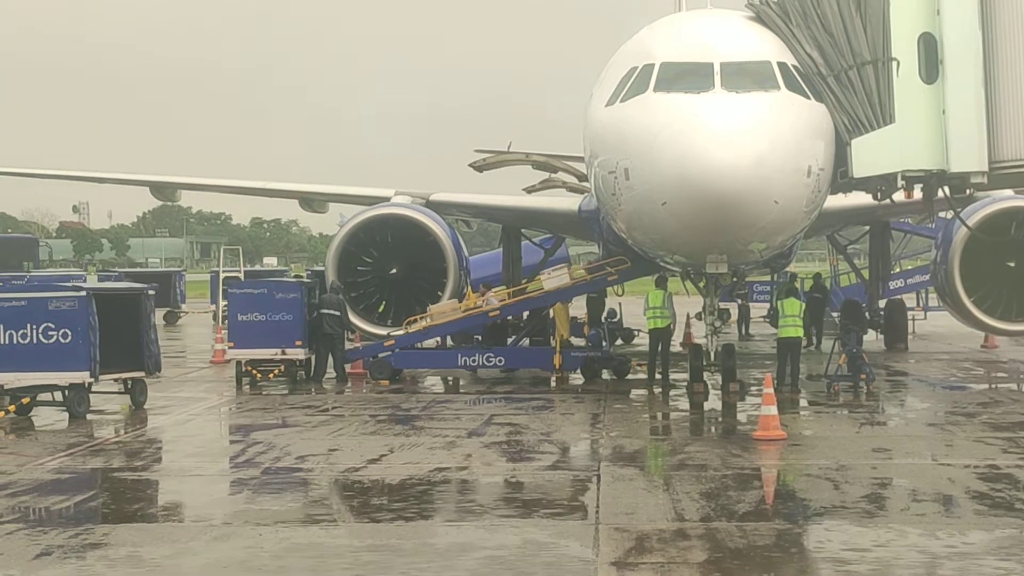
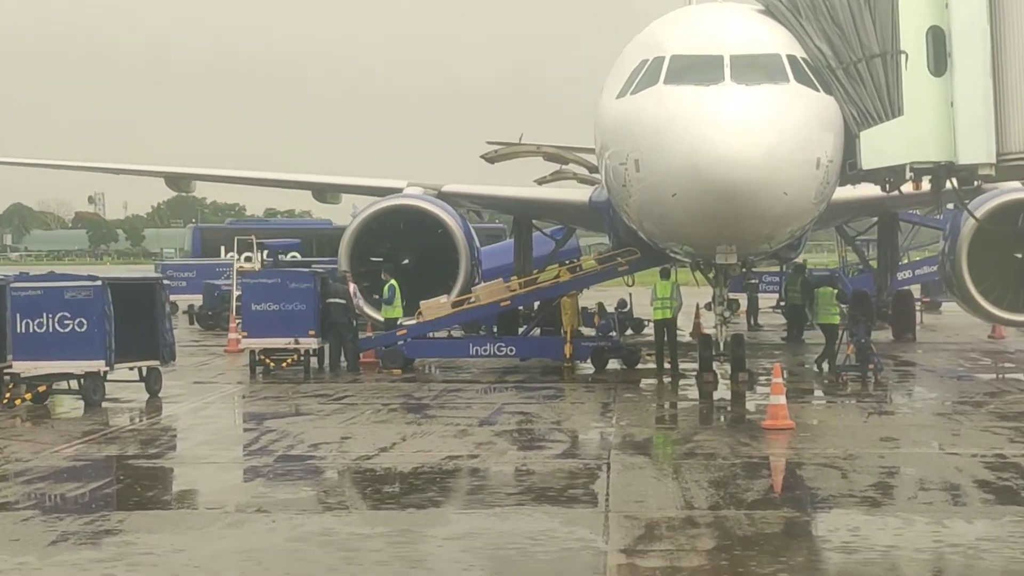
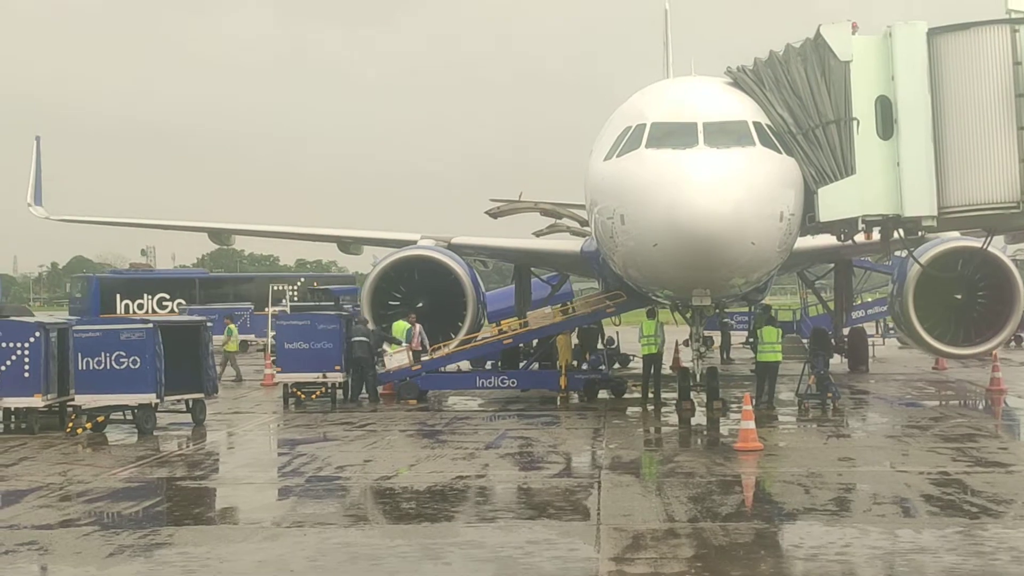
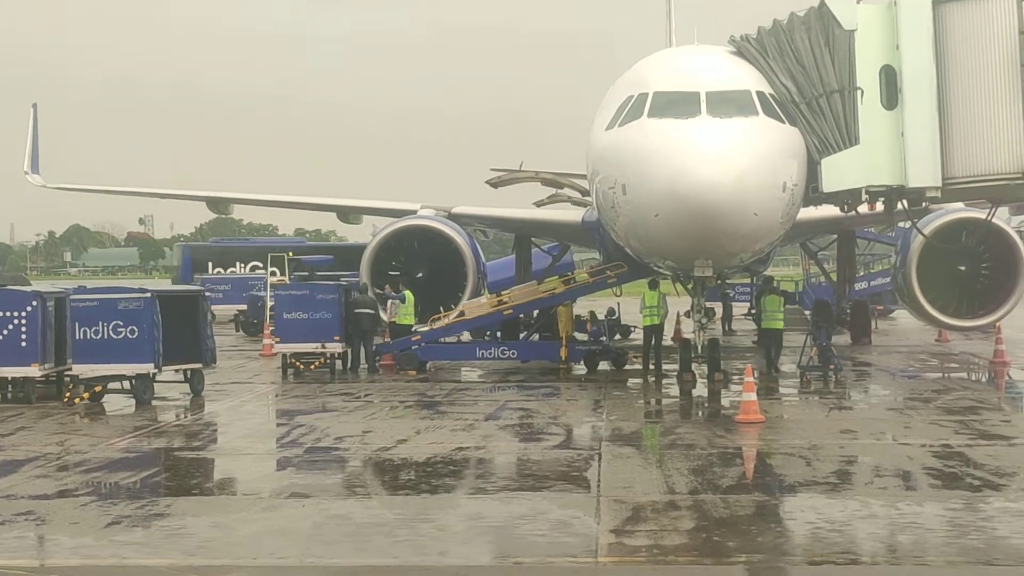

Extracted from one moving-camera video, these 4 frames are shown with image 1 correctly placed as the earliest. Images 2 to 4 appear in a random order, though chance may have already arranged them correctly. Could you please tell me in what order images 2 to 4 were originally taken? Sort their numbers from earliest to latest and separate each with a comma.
3, 4, 2
